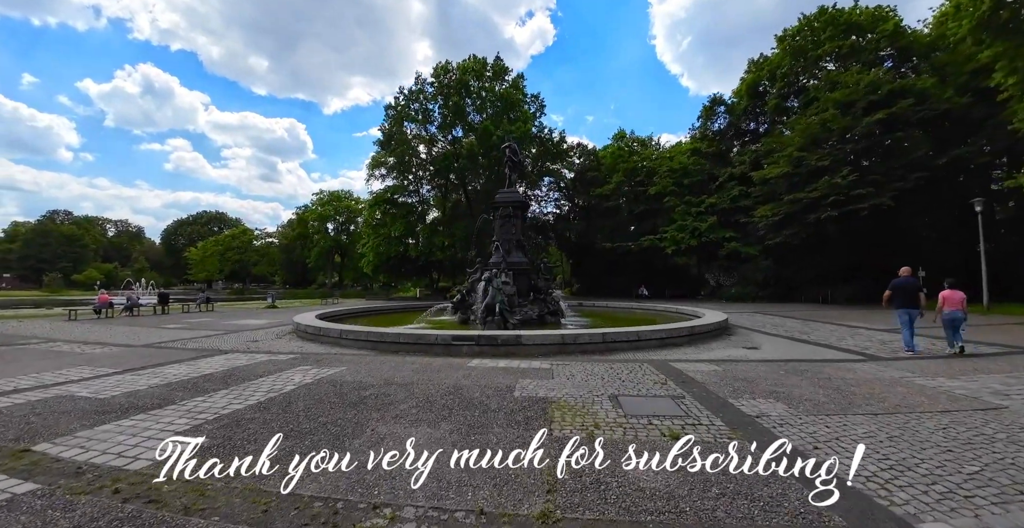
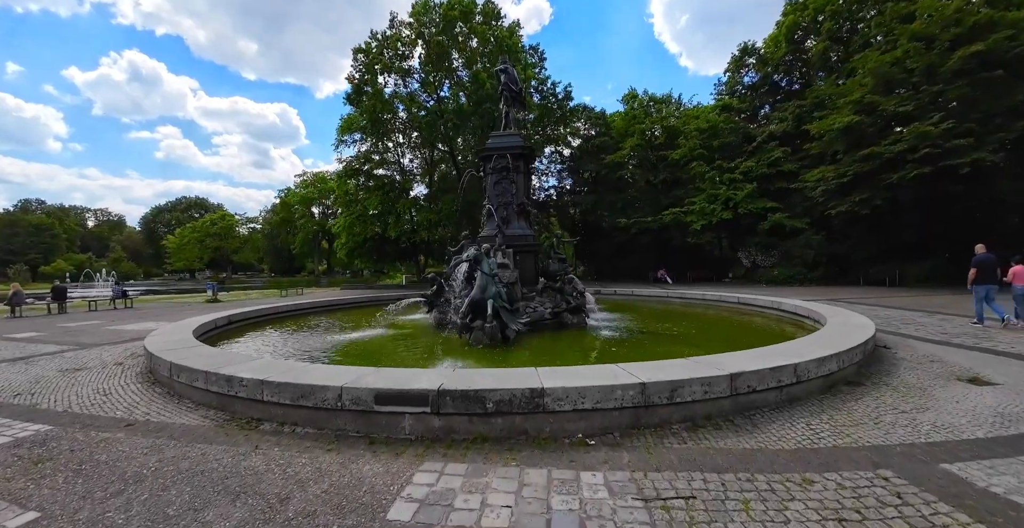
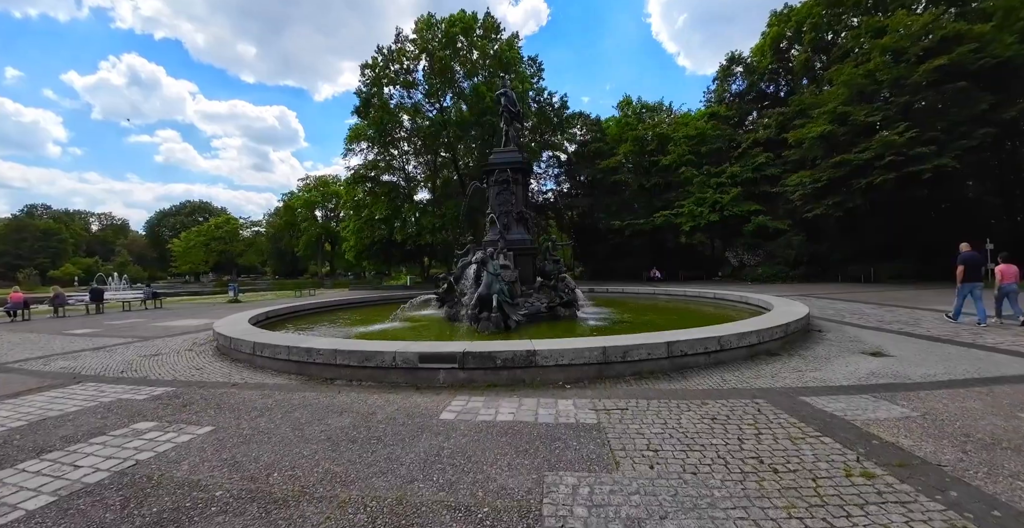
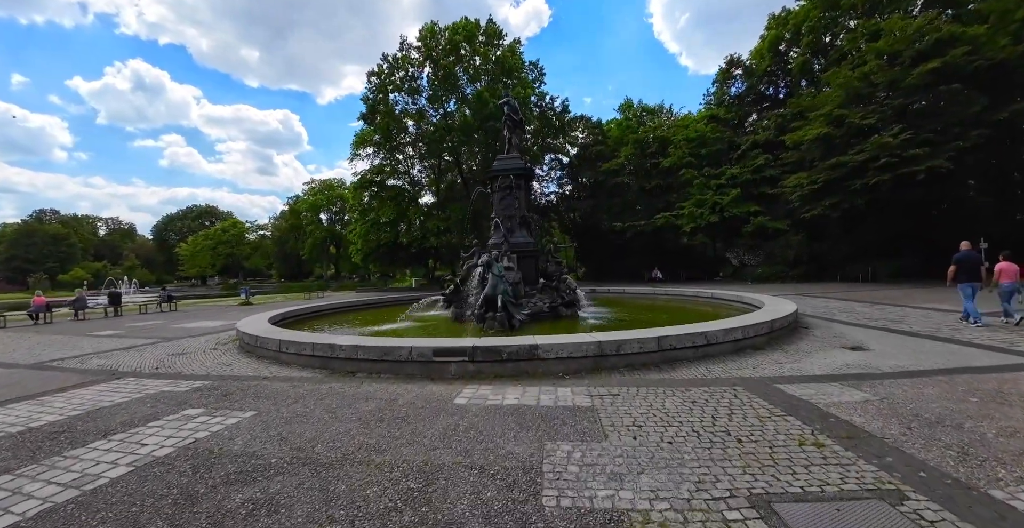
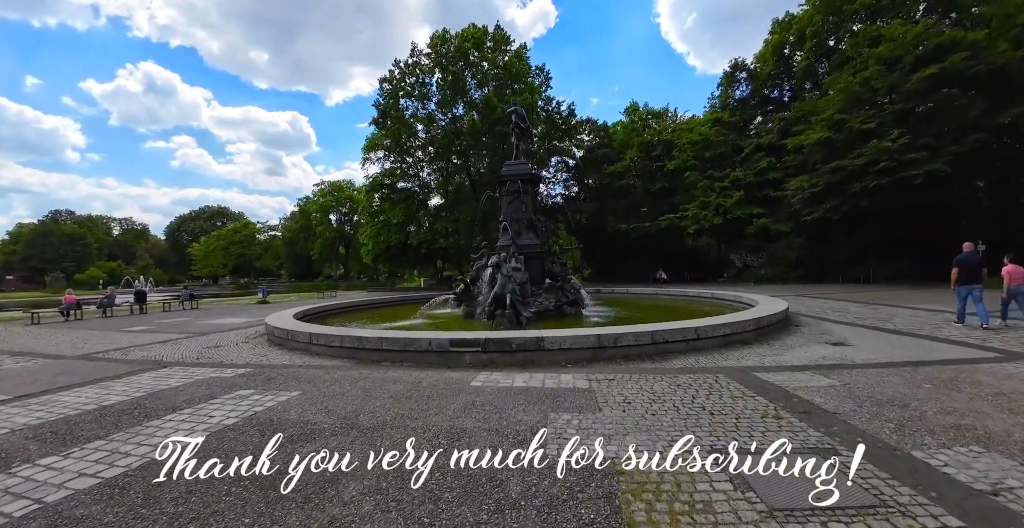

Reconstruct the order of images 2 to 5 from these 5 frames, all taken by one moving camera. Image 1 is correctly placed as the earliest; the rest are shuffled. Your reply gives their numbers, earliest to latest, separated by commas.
5, 4, 3, 2
